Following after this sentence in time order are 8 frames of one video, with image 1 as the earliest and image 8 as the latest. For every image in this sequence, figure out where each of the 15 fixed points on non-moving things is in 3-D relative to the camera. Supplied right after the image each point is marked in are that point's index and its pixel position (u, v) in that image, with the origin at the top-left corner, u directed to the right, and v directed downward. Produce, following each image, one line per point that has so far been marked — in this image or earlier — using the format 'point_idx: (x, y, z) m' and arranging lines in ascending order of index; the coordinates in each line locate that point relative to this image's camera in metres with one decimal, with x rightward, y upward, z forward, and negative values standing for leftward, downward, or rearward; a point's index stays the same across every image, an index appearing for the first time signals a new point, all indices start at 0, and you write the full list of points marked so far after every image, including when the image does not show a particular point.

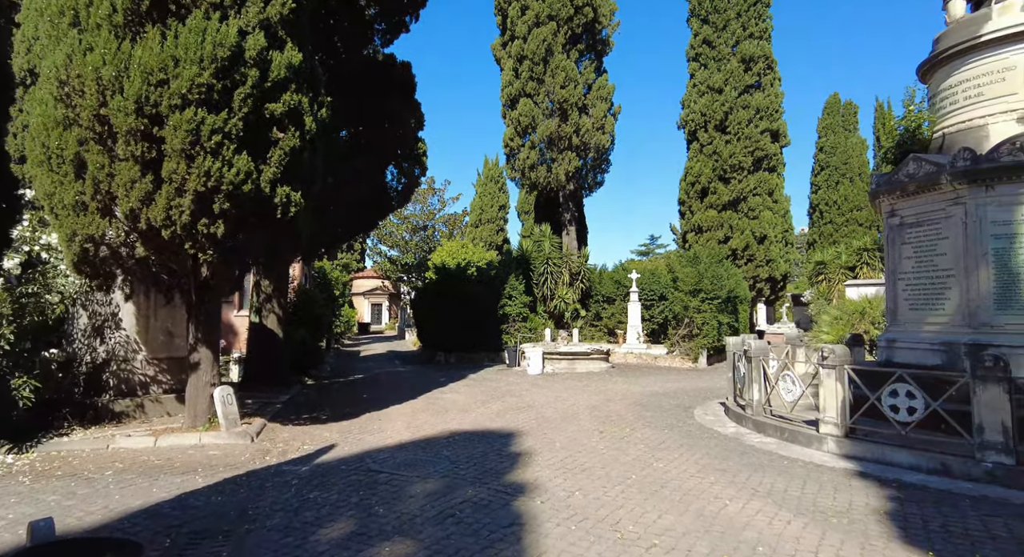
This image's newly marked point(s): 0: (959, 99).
0: (+6.8, +2.7, +9.1) m
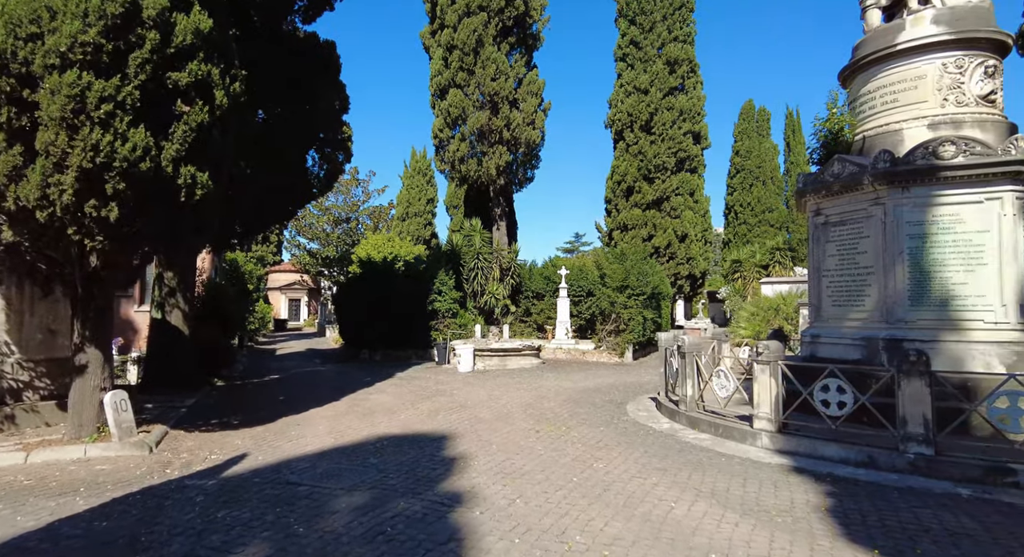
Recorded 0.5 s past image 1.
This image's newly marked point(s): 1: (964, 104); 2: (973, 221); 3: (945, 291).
0: (+5.8, +2.8, +9.5) m
1: (+6.6, +2.6, +8.8) m
2: (+6.2, +0.8, +8.1) m
3: (+5.8, -0.2, +8.1) m
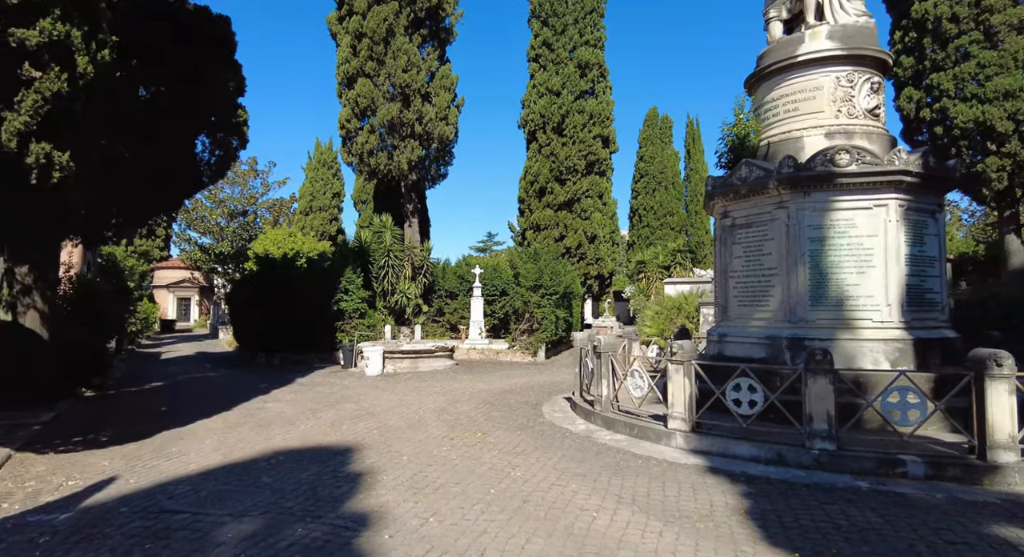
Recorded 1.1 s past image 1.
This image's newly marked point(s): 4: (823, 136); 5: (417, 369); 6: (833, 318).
0: (+4.4, +2.7, +9.9) m
1: (+5.4, +2.5, +9.3) m
2: (+5.0, +0.7, +8.6) m
3: (+4.7, -0.2, +8.5) m
4: (+4.8, +2.2, +9.3) m
5: (-2.5, -2.4, +15.8) m
6: (+4.6, -0.6, +8.5) m
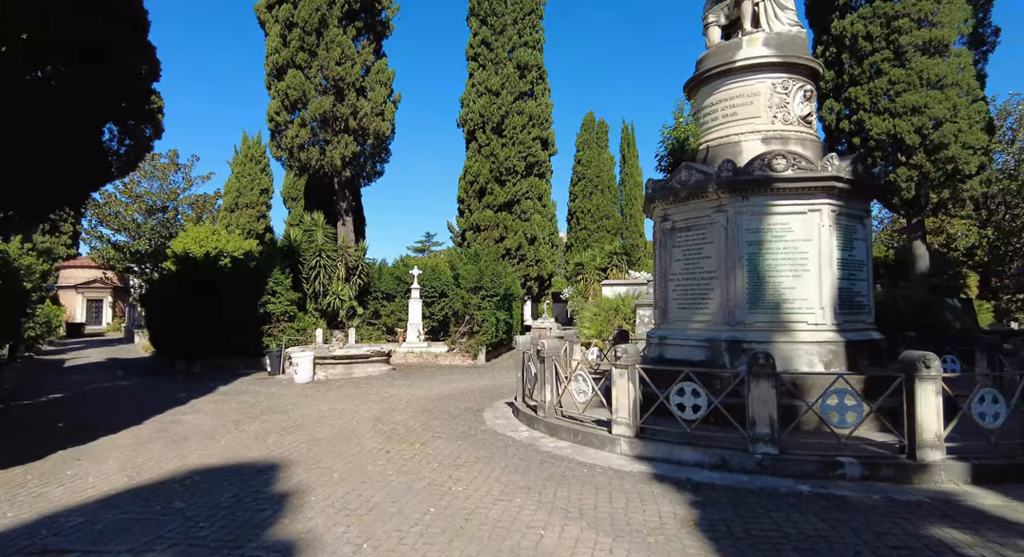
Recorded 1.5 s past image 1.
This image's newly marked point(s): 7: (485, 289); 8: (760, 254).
0: (+3.5, +2.7, +10.0) m
1: (+4.4, +2.5, +9.5) m
2: (+4.2, +0.7, +8.7) m
3: (+3.8, -0.2, +8.7) m
4: (+3.9, +2.2, +9.4) m
5: (-4.1, -2.4, +15.1) m
6: (+3.7, -0.6, +8.7) m
7: (-1.0, -0.3, +19.8) m
8: (+3.6, +0.4, +8.8) m
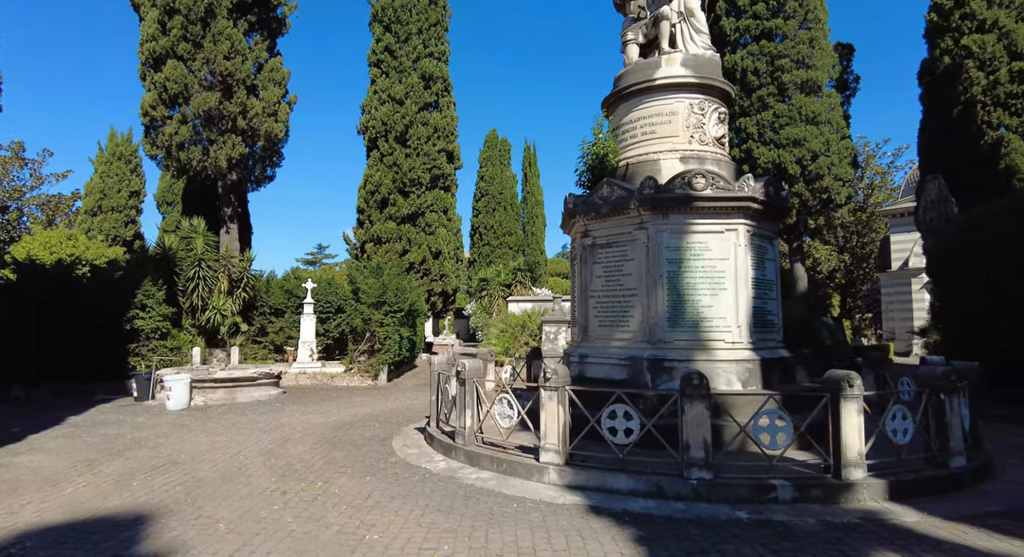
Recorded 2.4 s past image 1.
0: (+2.1, +2.4, +9.9) m
1: (+3.1, +2.2, +9.7) m
2: (+3.0, +0.4, +8.8) m
3: (+2.6, -0.5, +8.6) m
4: (+2.6, +1.9, +9.5) m
5: (-6.3, -2.7, +13.5) m
6: (+2.6, -0.9, +8.6) m
7: (-4.0, -0.8, +18.8) m
8: (+2.5, +0.1, +8.7) m
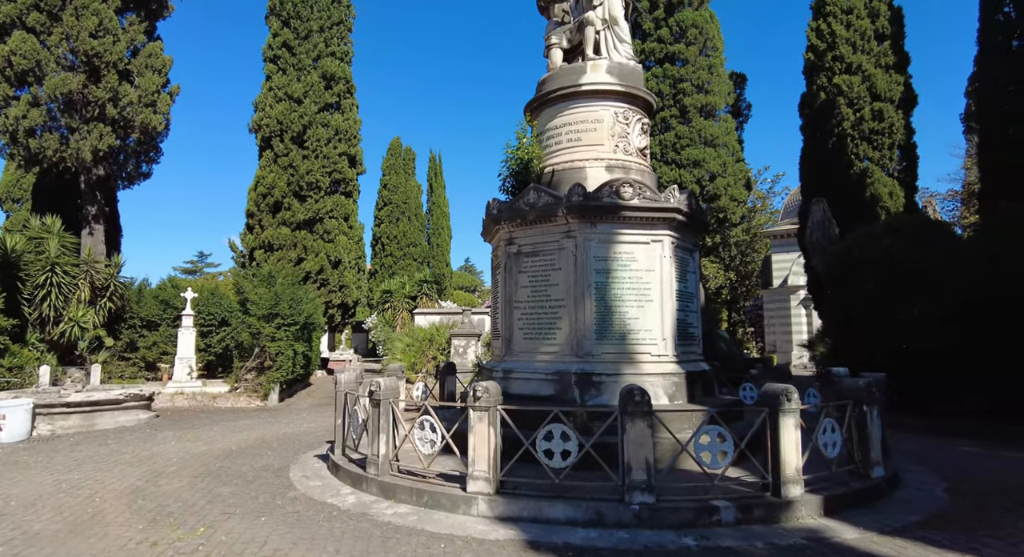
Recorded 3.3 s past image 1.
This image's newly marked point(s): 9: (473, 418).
0: (+0.8, +2.2, +9.6) m
1: (+1.9, +2.0, +9.5) m
2: (+1.9, +0.3, +8.6) m
3: (+1.5, -0.7, +8.3) m
4: (+1.4, +1.7, +9.2) m
5: (-8.1, -2.9, +11.6) m
6: (+1.5, -1.0, +8.2) m
7: (-6.7, -1.1, +17.2) m
8: (+1.3, -0.1, +8.4) m
9: (-0.4, -1.4, +6.0) m
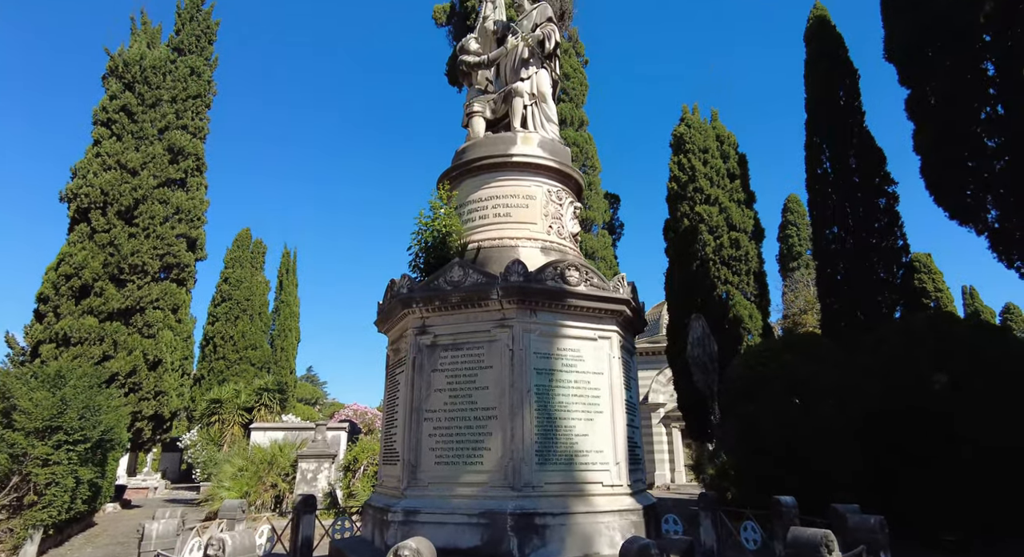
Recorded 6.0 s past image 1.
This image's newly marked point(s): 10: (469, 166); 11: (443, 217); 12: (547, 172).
0: (-0.4, +0.9, +8.0) m
1: (+0.7, +0.6, +8.1) m
2: (+0.9, -0.9, +6.9) m
3: (+0.6, -1.8, +6.4) m
4: (+0.3, +0.4, +7.7) m
5: (-9.6, -3.8, +6.8) m
6: (+0.5, -2.1, +6.2) m
7: (-9.6, -3.2, +12.7) m
8: (+0.4, -1.2, +6.5) m
9: (-0.7, -2.0, +3.6) m
10: (-0.6, +1.6, +8.2) m
11: (-0.9, +0.8, +7.6) m
12: (+0.5, +1.5, +8.2) m
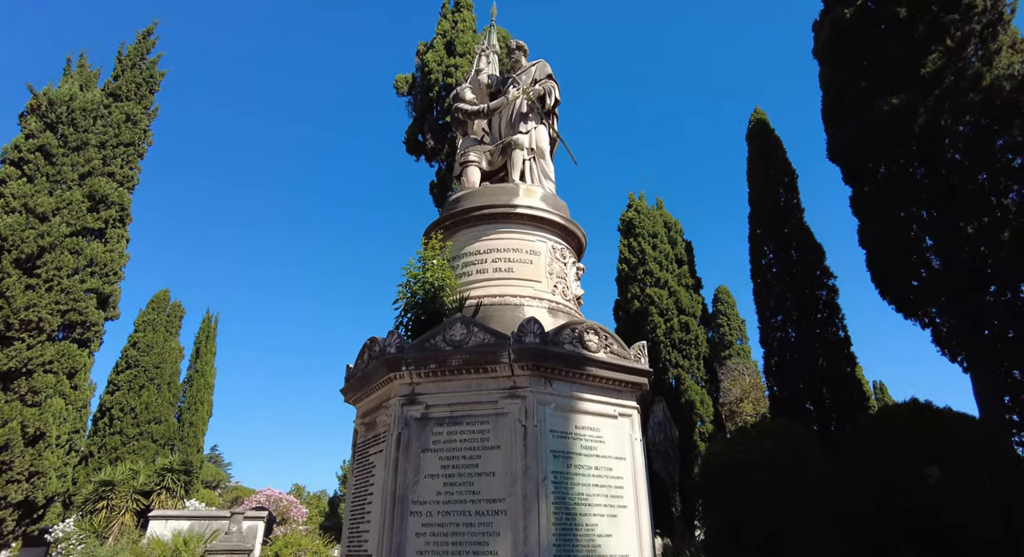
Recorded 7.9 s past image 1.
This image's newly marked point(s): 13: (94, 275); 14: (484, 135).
0: (-0.4, +0.1, +7.0) m
1: (+0.7, -0.2, +7.2) m
2: (+0.9, -1.6, +5.8) m
3: (+0.7, -2.3, +5.2) m
4: (+0.3, -0.4, +6.7) m
5: (-9.6, -3.9, +4.1) m
6: (+0.6, -2.7, +5.0) m
7: (-10.3, -4.0, +10.1) m
8: (+0.5, -1.8, +5.4) m
9: (-0.3, -2.1, +2.3) m
10: (-0.7, +0.8, +7.3) m
11: (-0.8, +0.1, +6.5) m
12: (+0.4, +0.7, +7.4) m
13: (-13.4, +0.2, +19.3) m
14: (-0.5, +2.1, +8.7) m
